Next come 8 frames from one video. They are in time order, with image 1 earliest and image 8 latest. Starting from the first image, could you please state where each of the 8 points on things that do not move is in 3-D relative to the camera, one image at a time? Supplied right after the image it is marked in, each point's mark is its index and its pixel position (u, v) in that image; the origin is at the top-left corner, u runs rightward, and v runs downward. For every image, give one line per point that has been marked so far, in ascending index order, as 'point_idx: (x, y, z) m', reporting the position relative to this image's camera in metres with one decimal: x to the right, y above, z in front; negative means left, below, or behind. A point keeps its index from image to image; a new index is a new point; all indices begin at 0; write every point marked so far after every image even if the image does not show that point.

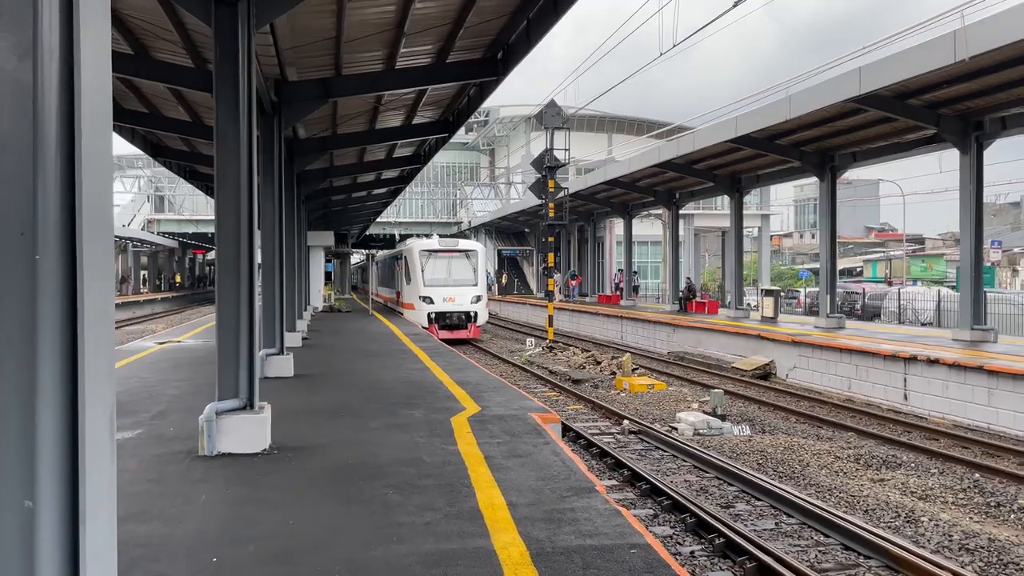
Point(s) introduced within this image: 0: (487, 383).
0: (-0.3, -1.0, +8.7) m
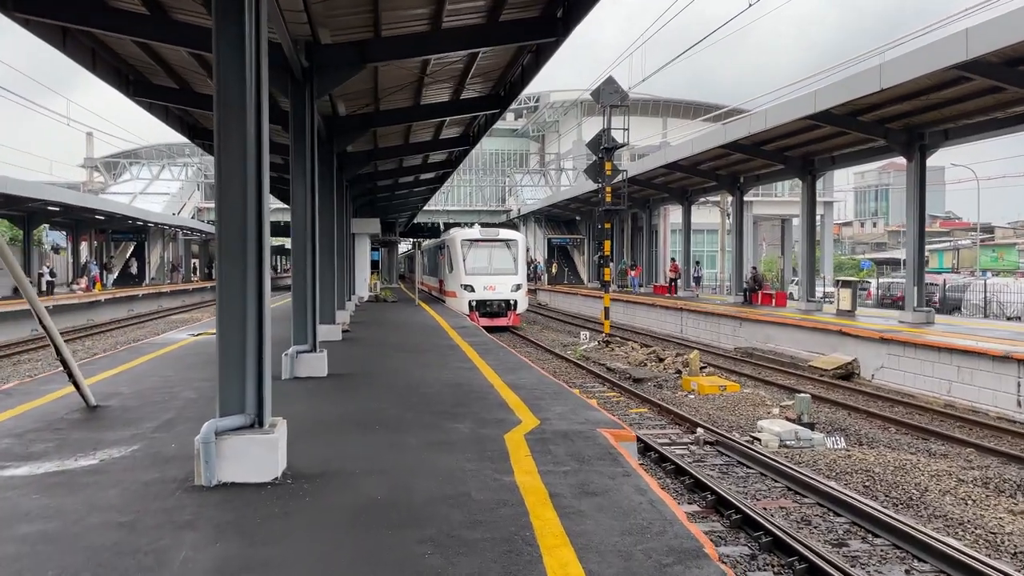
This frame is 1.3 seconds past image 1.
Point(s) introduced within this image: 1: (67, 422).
0: (+0.3, -0.9, +7.6) m
1: (-3.3, -1.0, +6.0) m
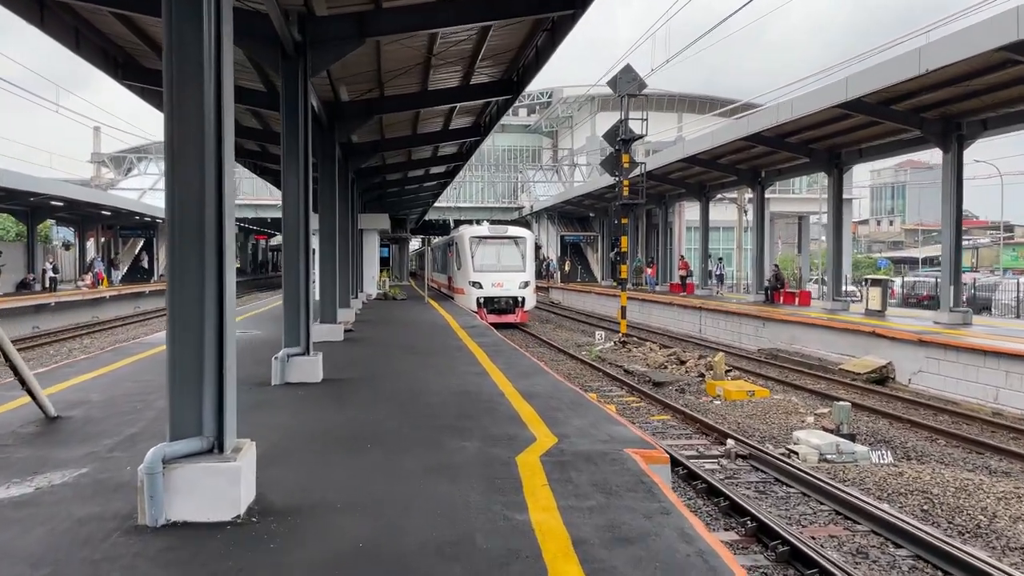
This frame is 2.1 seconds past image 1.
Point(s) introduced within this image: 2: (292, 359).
0: (+0.4, -0.9, +6.7) m
1: (-3.3, -1.0, +5.3) m
2: (-2.1, -0.7, +7.5) m
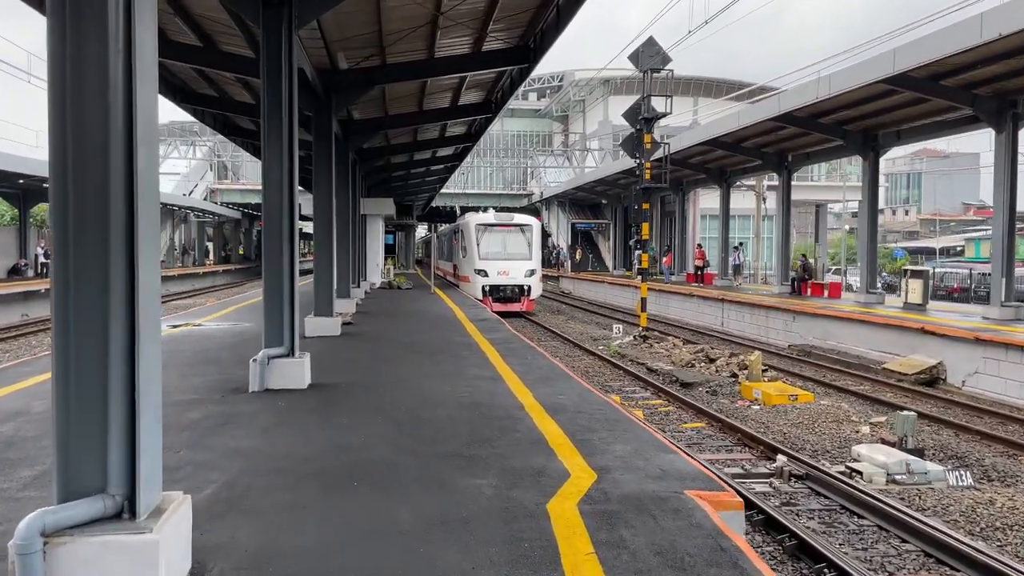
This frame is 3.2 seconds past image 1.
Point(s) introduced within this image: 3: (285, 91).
0: (+0.6, -0.9, +5.6) m
1: (-3.1, -0.9, +4.2) m
2: (-1.9, -0.6, +6.4) m
3: (-1.8, +1.6, +6.4) m
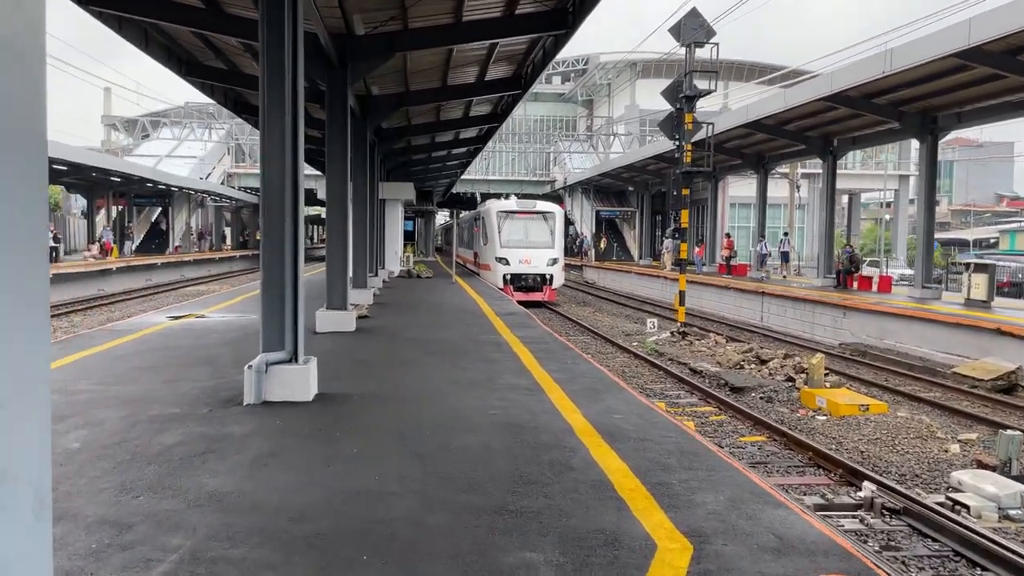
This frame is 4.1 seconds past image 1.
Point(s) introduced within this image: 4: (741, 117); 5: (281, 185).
0: (+0.9, -0.9, +4.6) m
1: (-2.9, -0.9, +3.2) m
2: (-1.6, -0.5, +5.4) m
3: (-1.5, +1.6, +5.3) m
4: (+5.5, +4.1, +19.4) m
5: (-1.6, +0.7, +5.5) m
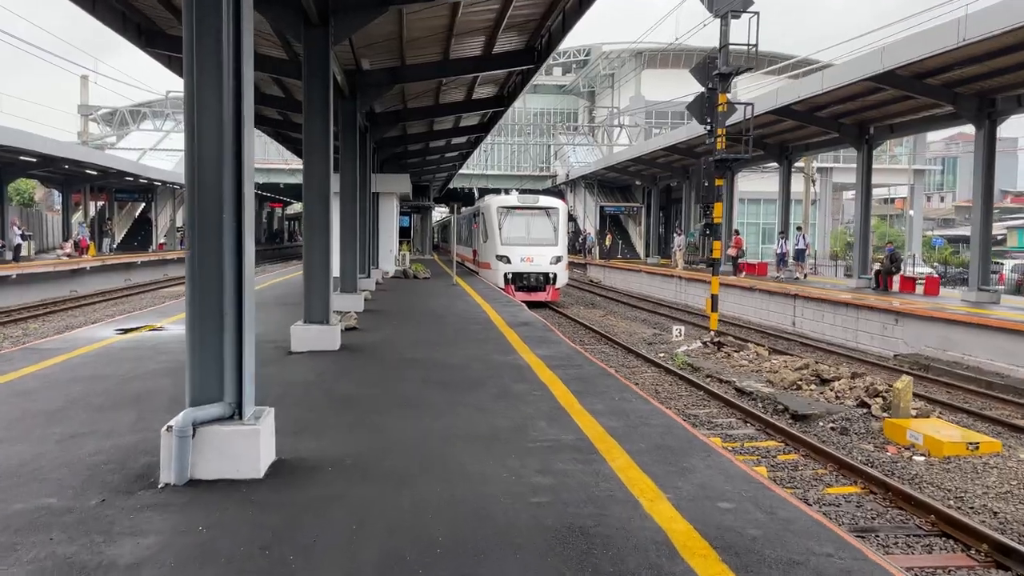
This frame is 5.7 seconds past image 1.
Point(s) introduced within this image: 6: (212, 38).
0: (+1.1, -1.0, +2.8) m
1: (-2.6, -1.0, +1.4) m
2: (-1.4, -0.6, +3.6) m
3: (-1.3, +1.5, +3.5) m
4: (+5.7, +4.1, +17.6) m
5: (-1.4, +0.6, +3.7) m
6: (-1.4, +1.2, +3.6) m
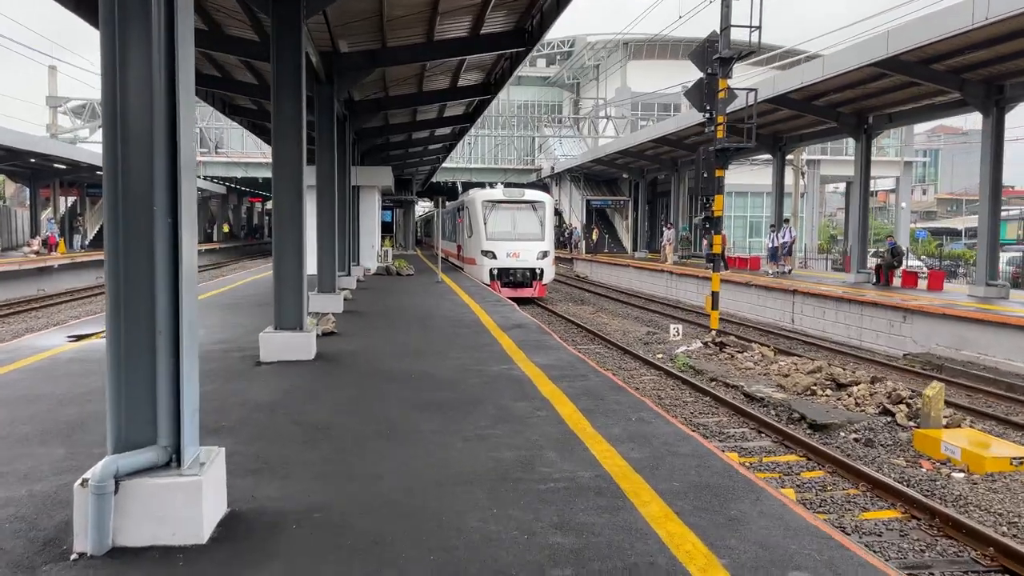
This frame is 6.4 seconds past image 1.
0: (+1.1, -1.0, +2.1) m
1: (-2.5, -1.1, +0.6) m
2: (-1.4, -0.7, +2.9) m
3: (-1.2, +1.5, +2.8) m
4: (+5.4, +4.2, +17.0) m
5: (-1.3, +0.6, +2.9) m
6: (-1.3, +1.1, +2.8) m
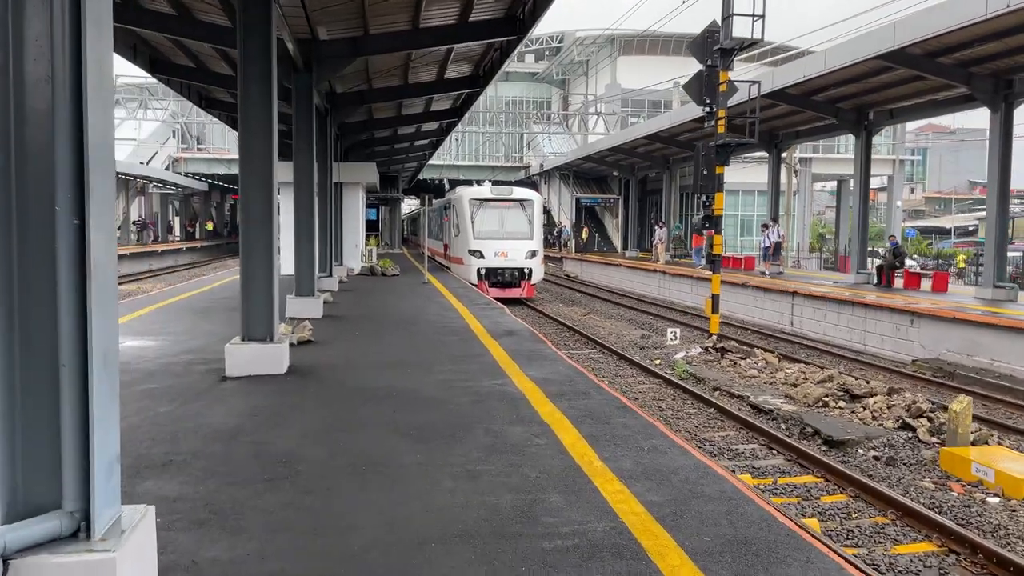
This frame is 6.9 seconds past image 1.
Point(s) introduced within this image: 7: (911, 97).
0: (+1.2, -1.1, +1.5) m
1: (-2.5, -1.1, 0.0) m
2: (-1.3, -0.7, +2.2) m
3: (-1.2, +1.4, +2.1) m
4: (+5.2, +4.2, +16.4) m
5: (-1.3, +0.5, +2.3) m
6: (-1.3, +1.1, +2.2) m
7: (+7.8, +3.7, +15.7) m
